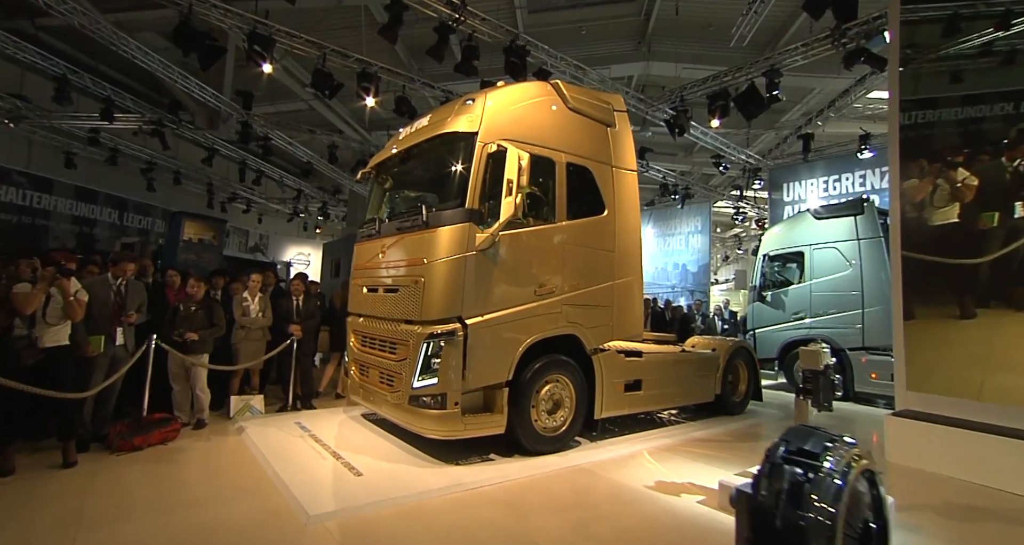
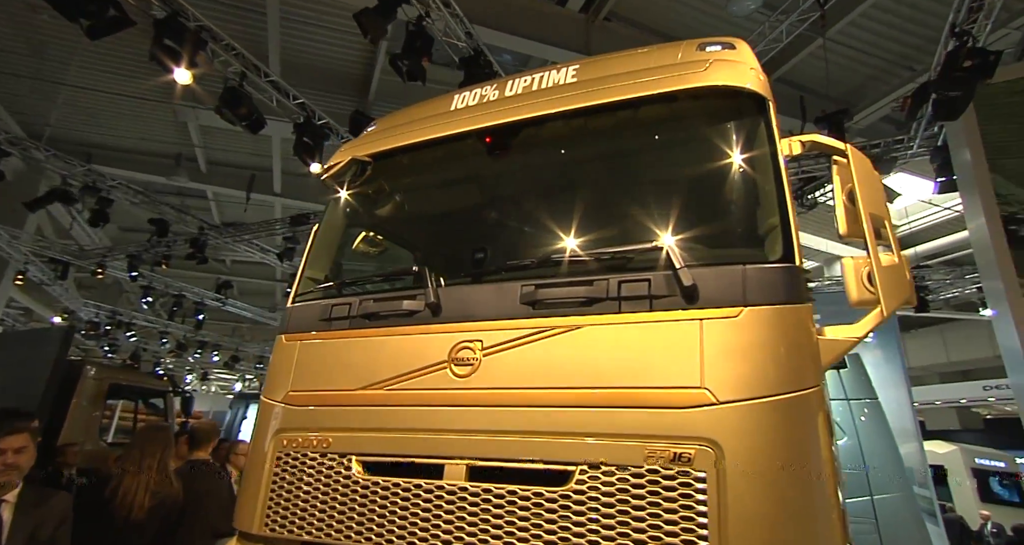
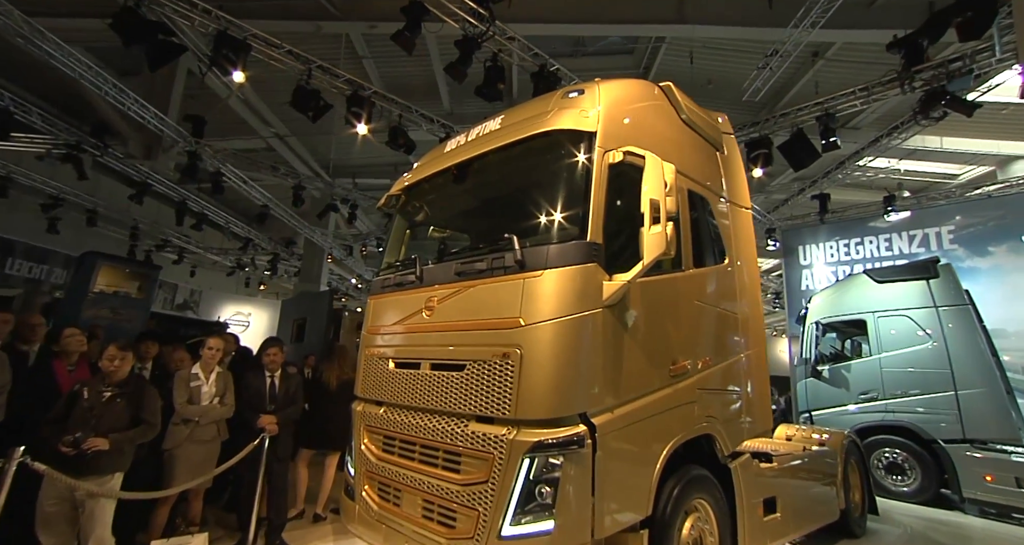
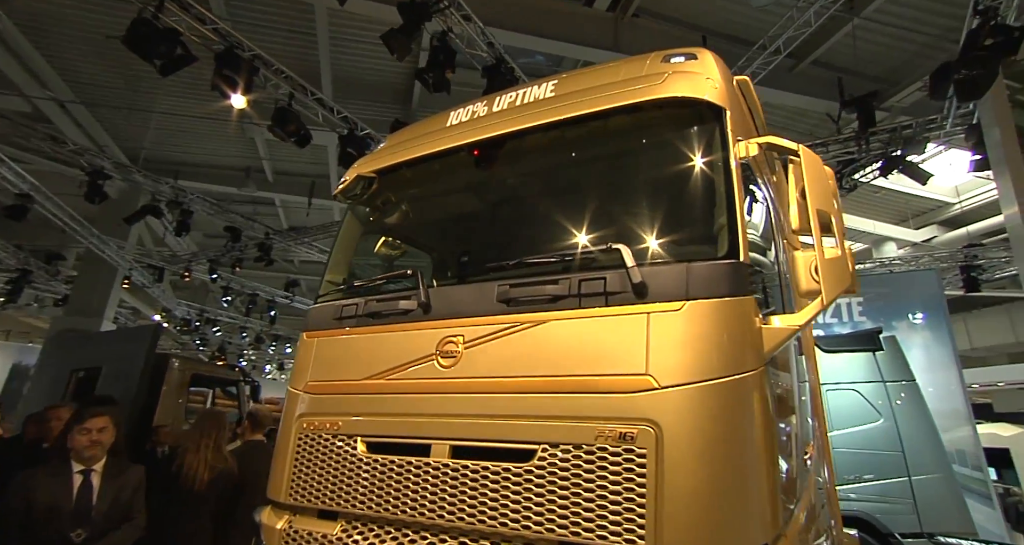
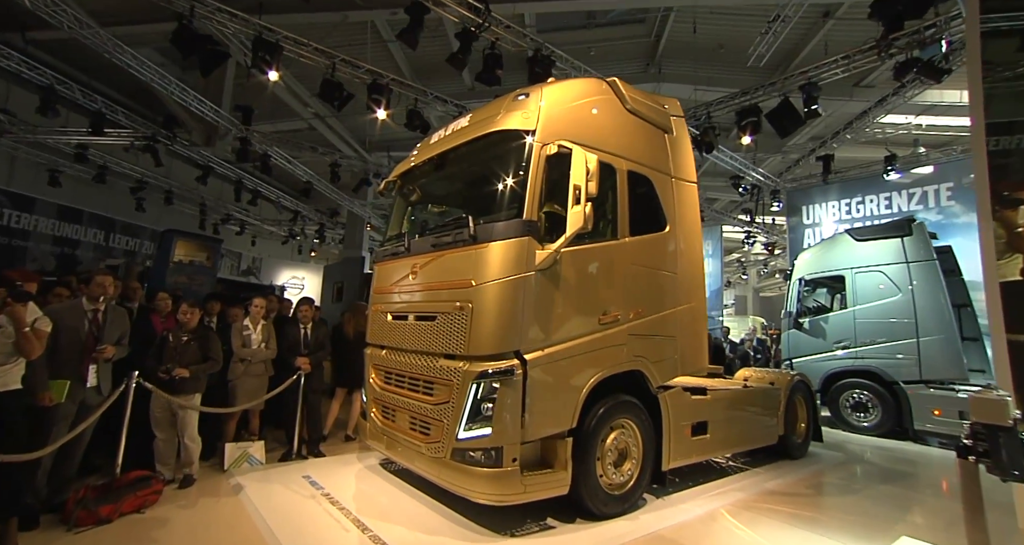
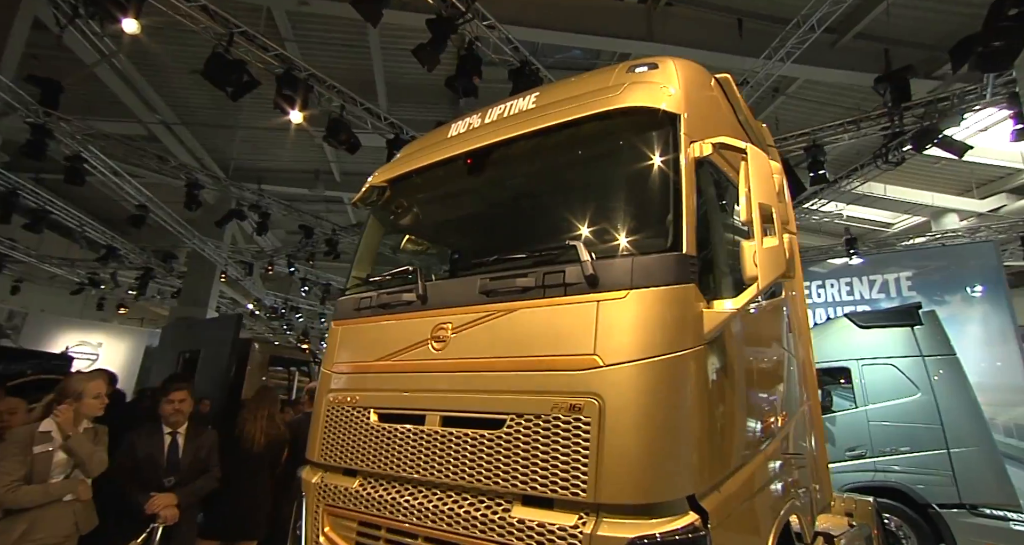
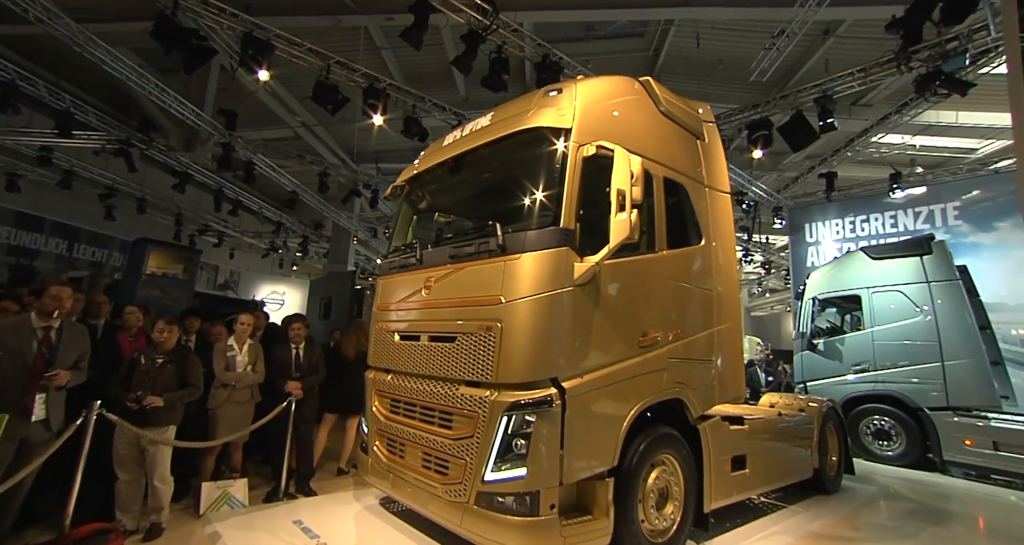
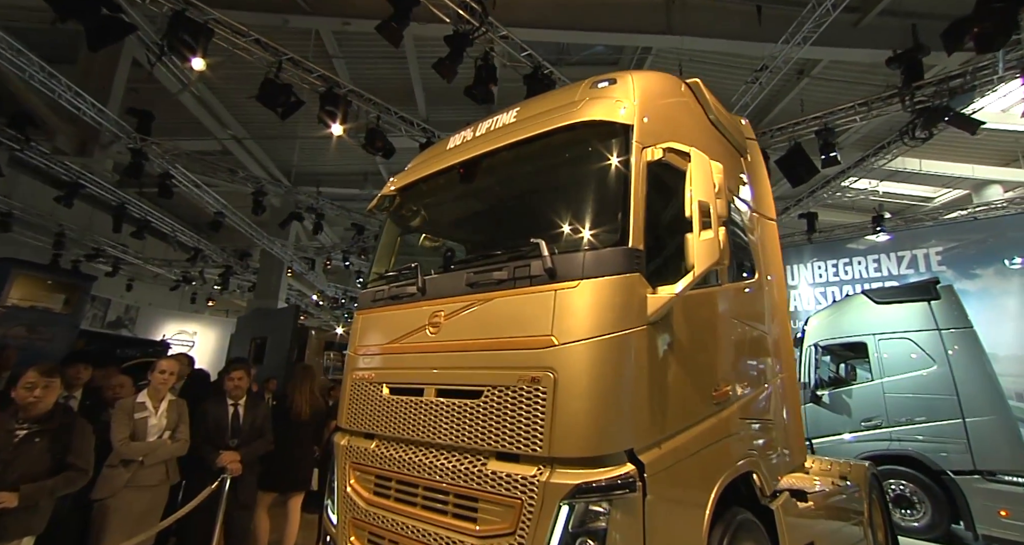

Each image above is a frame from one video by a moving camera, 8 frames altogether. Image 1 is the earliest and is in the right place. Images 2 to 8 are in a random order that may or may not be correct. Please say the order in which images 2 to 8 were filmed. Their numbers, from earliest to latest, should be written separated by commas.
5, 7, 3, 8, 6, 4, 2
